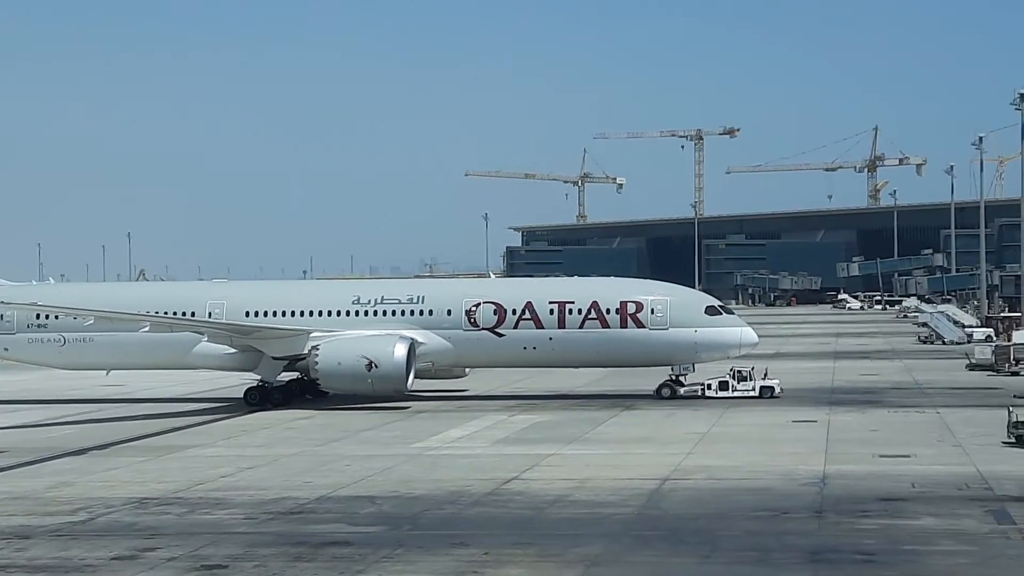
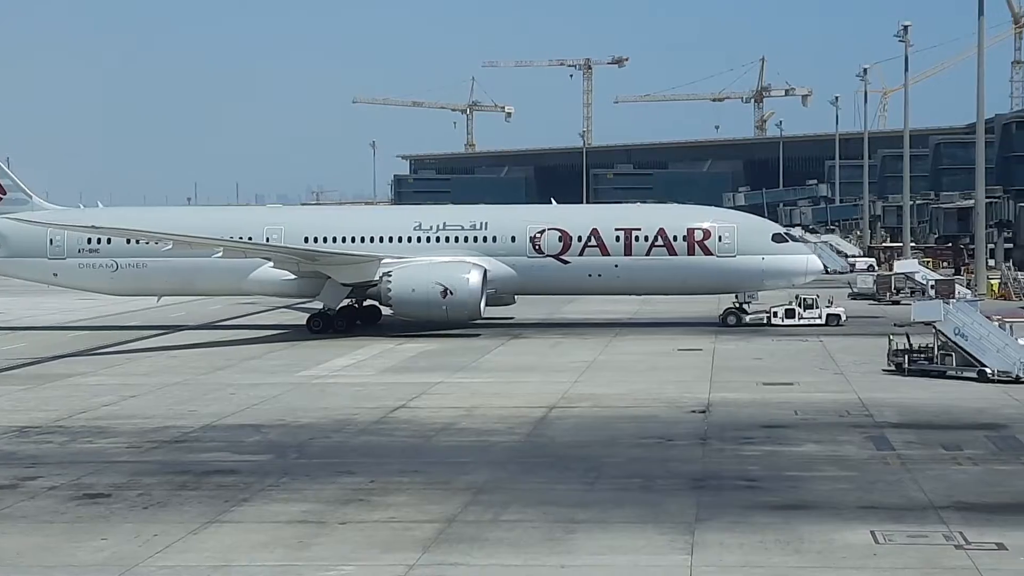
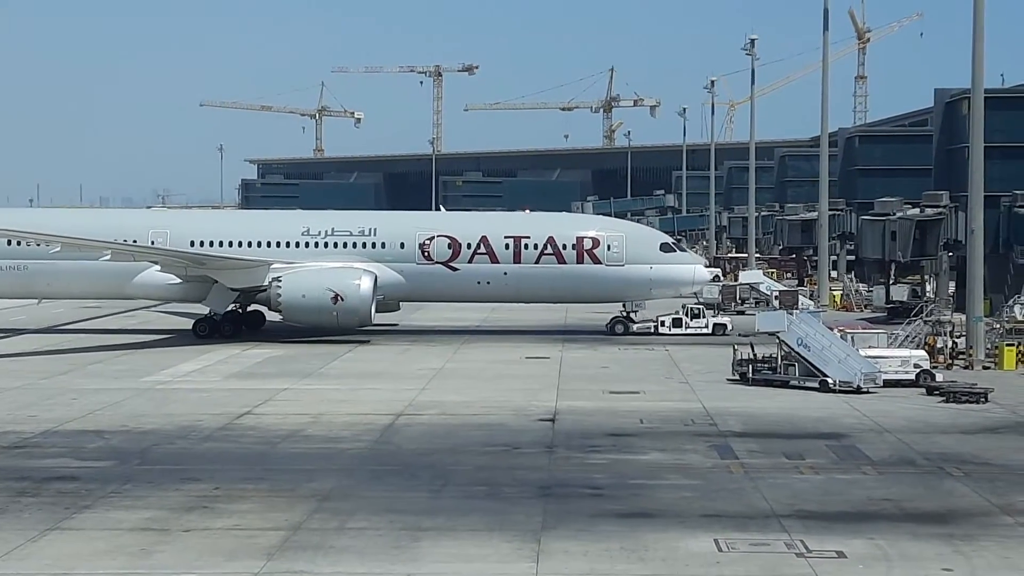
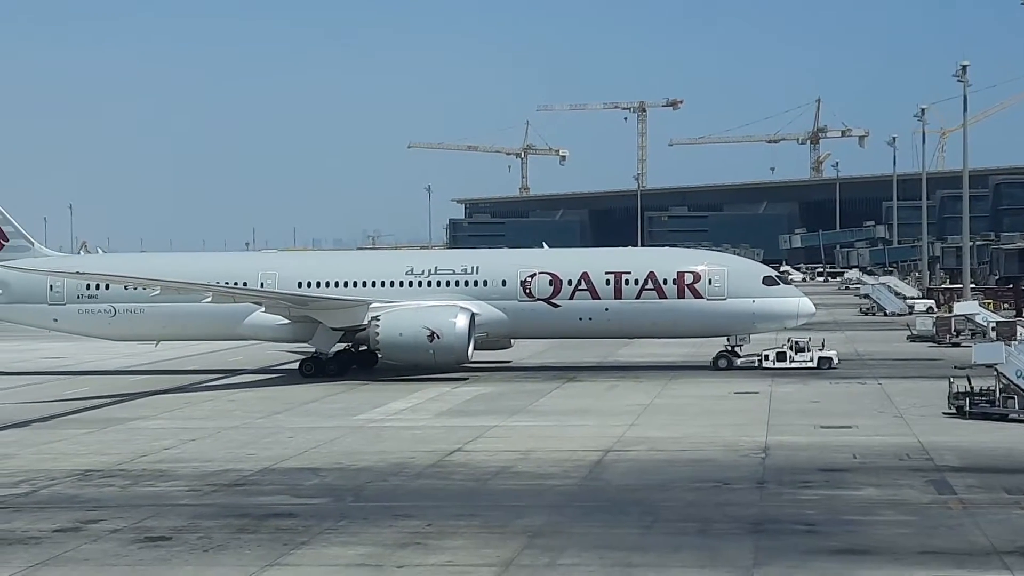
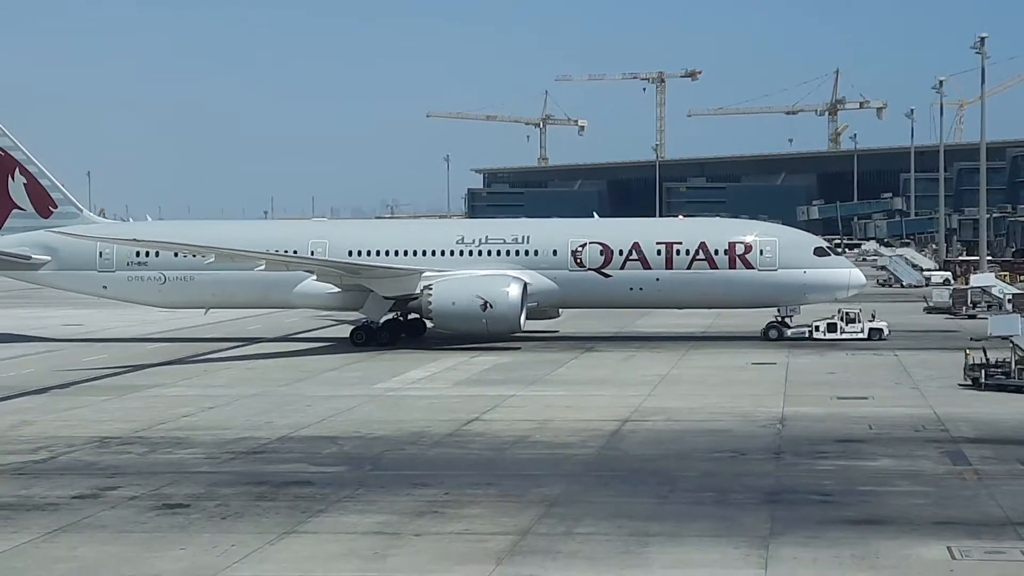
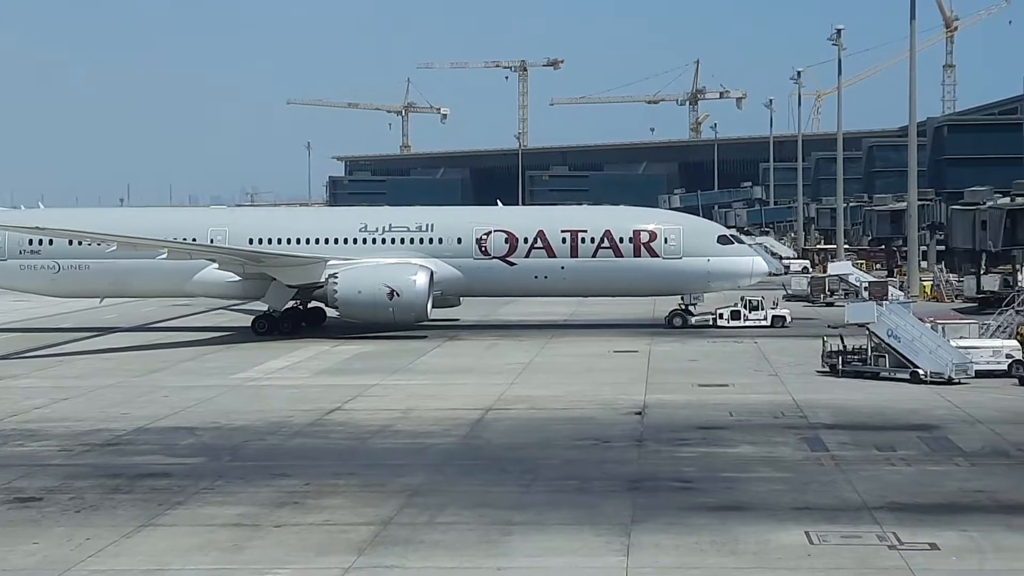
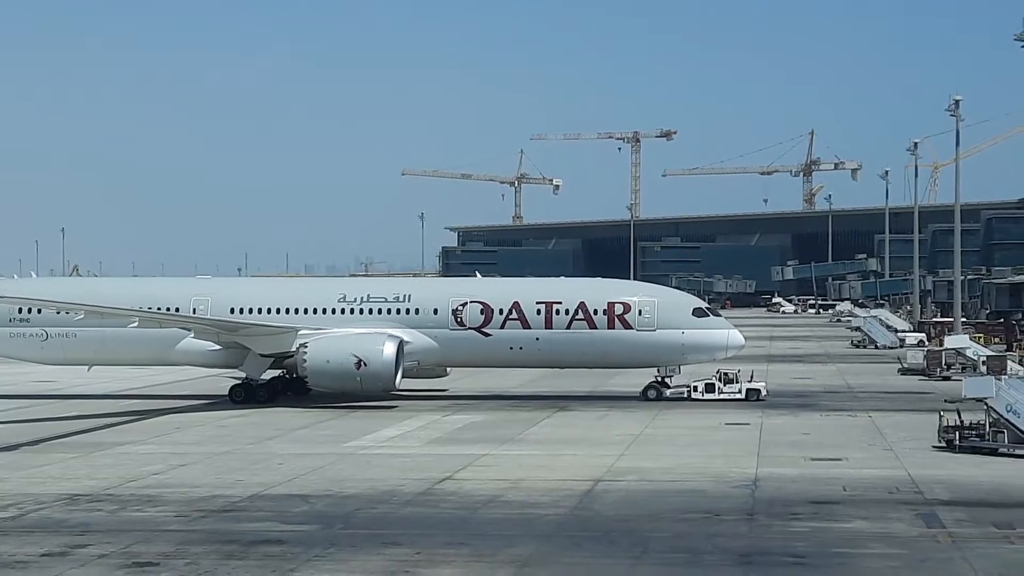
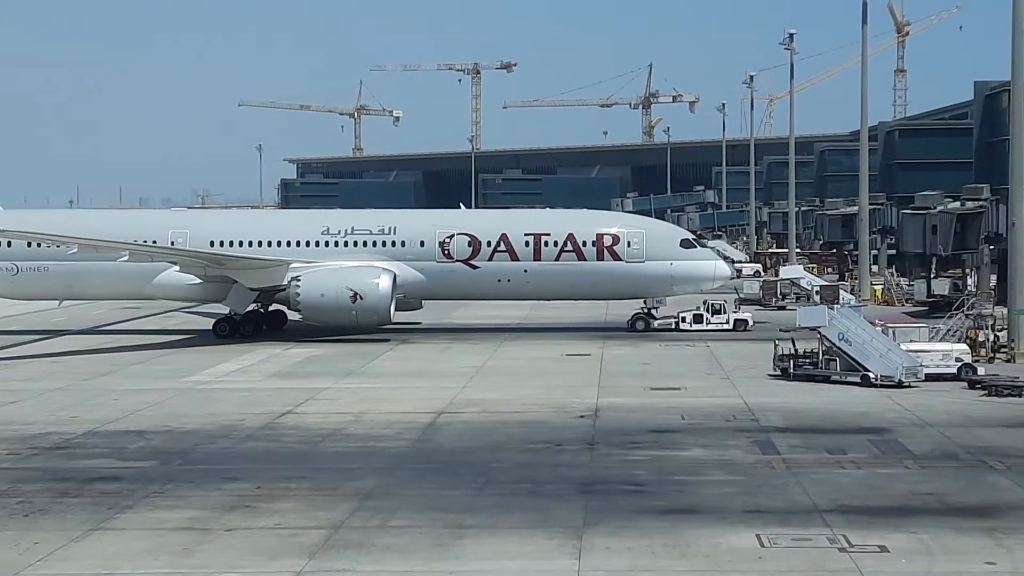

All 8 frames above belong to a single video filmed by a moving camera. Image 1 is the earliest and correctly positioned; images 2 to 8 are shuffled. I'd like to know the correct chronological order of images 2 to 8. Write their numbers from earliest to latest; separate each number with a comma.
7, 4, 5, 2, 6, 8, 3
